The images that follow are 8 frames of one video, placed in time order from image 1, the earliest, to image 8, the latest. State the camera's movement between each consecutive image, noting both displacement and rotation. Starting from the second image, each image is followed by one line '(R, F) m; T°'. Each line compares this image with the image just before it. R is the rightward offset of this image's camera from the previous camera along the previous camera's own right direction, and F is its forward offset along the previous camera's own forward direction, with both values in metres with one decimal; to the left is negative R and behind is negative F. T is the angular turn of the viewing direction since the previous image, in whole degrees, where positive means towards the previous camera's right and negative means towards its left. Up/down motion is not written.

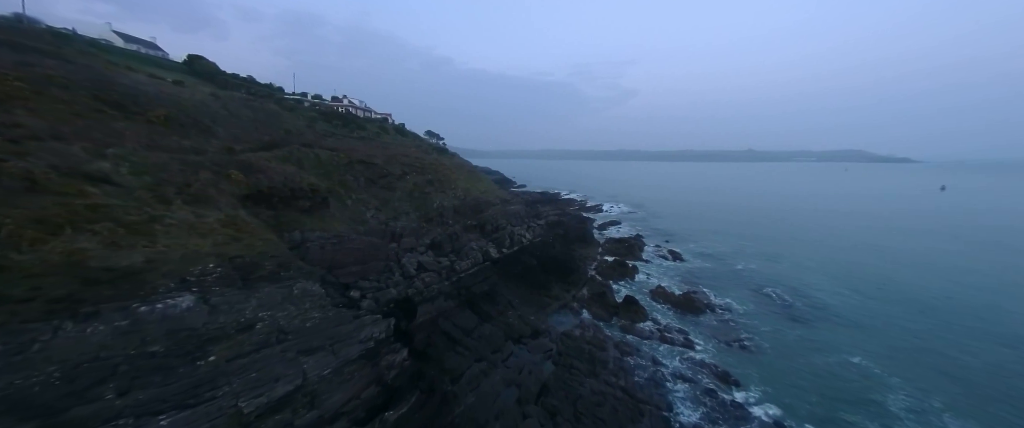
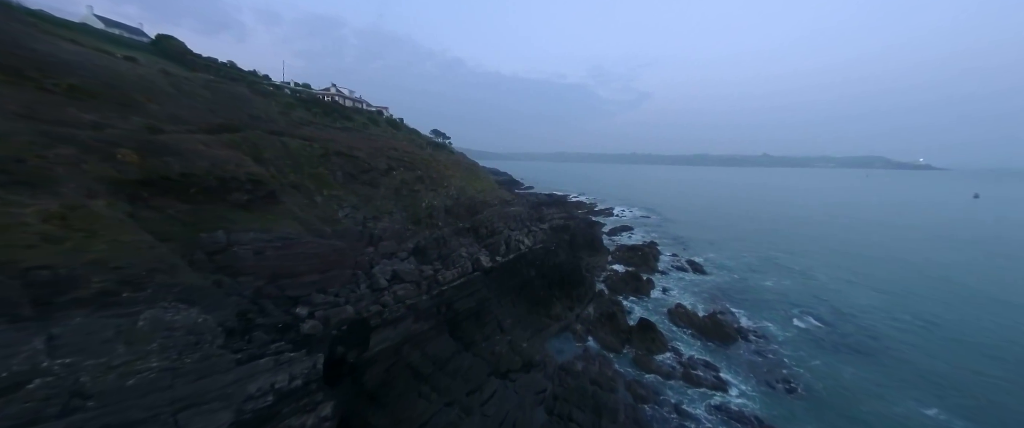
(+1.1, +3.9) m; -2°
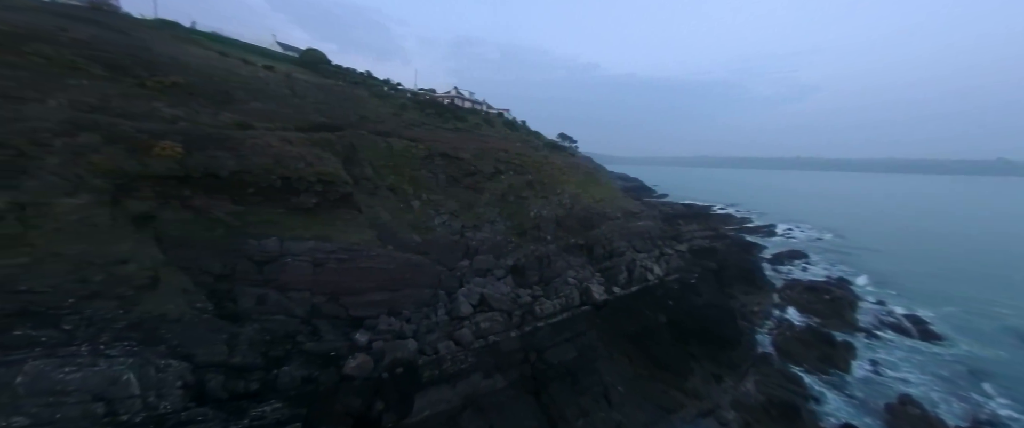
(+0.2, +4.9) m; -21°
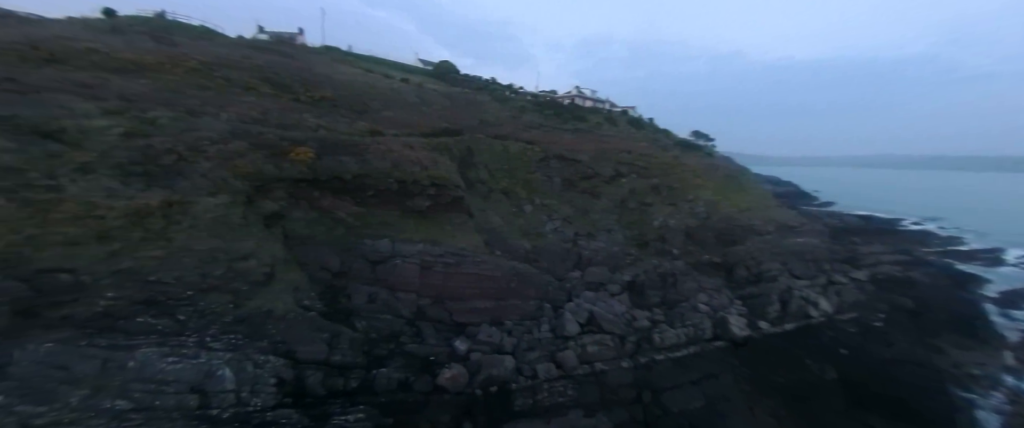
(+0.1, +1.6) m; -20°
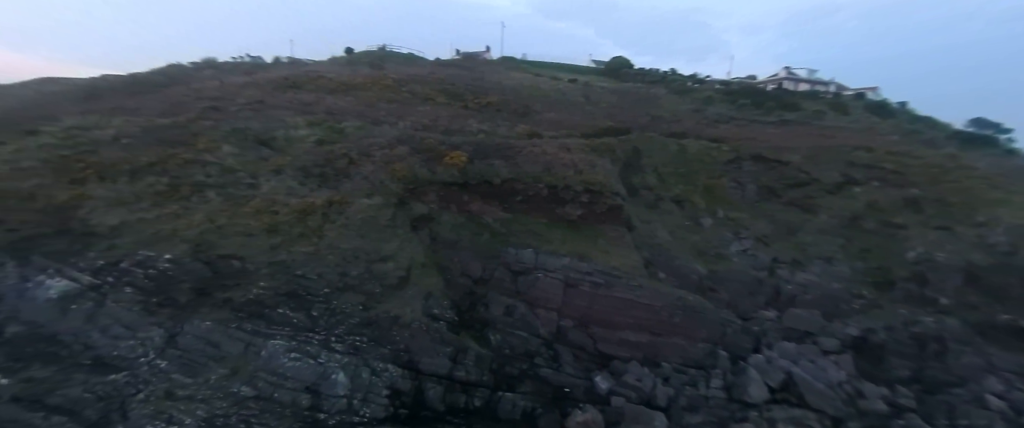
(+0.1, +1.7) m; -27°
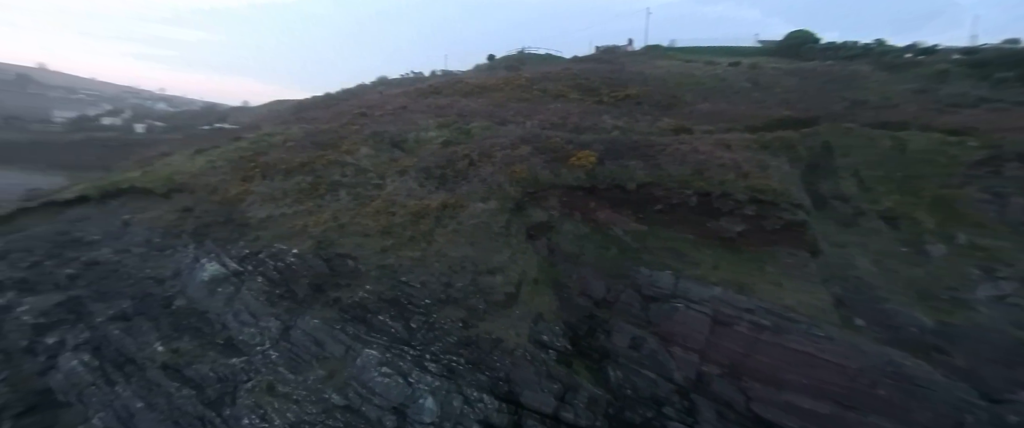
(+0.1, +1.1) m; -22°
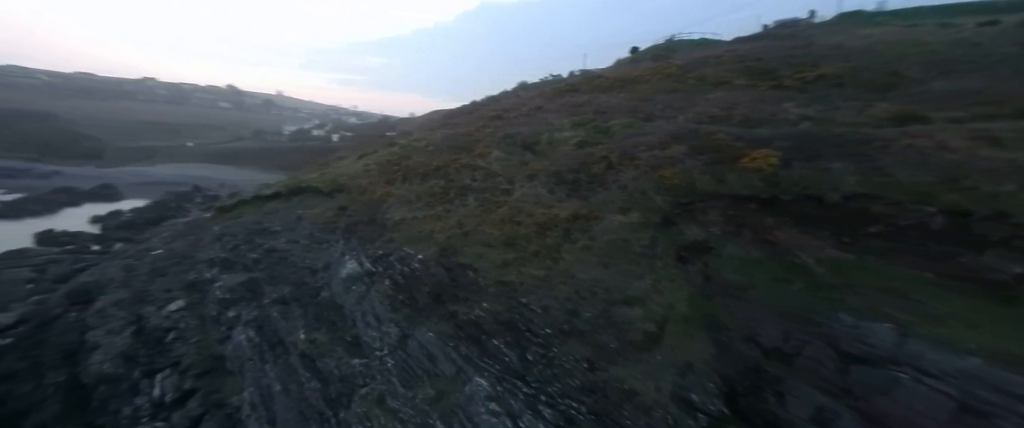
(-0.1, +0.8) m; -22°
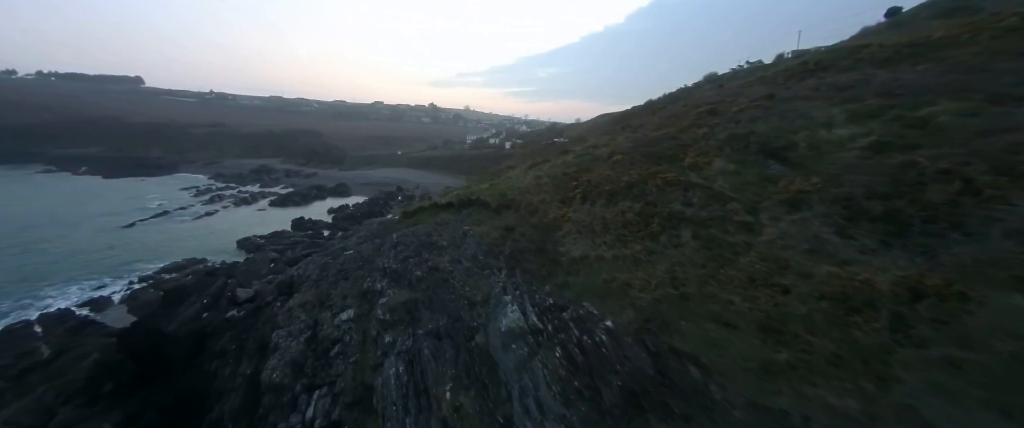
(-0.6, +1.3) m; -26°
